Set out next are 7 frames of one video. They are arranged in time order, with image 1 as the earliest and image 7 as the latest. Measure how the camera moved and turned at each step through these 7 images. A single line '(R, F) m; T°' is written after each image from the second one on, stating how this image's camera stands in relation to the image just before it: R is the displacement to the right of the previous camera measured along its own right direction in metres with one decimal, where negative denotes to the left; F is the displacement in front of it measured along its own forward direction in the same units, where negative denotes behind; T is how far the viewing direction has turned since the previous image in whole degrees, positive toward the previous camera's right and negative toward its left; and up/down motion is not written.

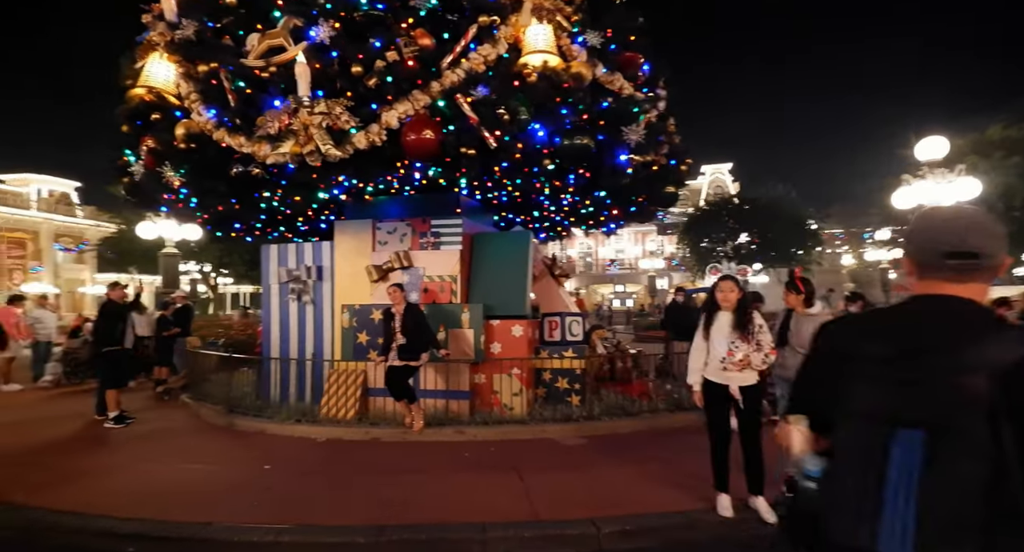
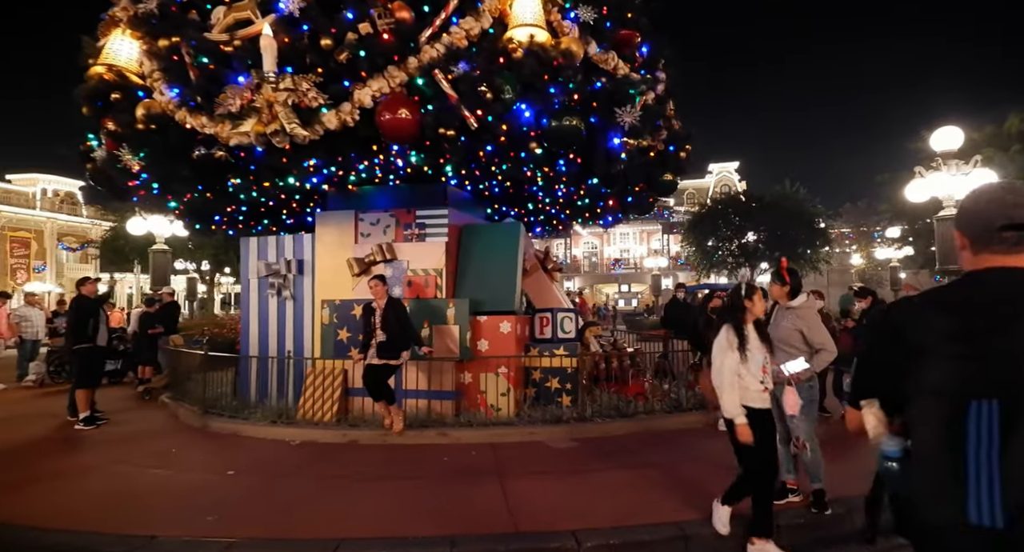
(+0.3, +0.4) m; -1°
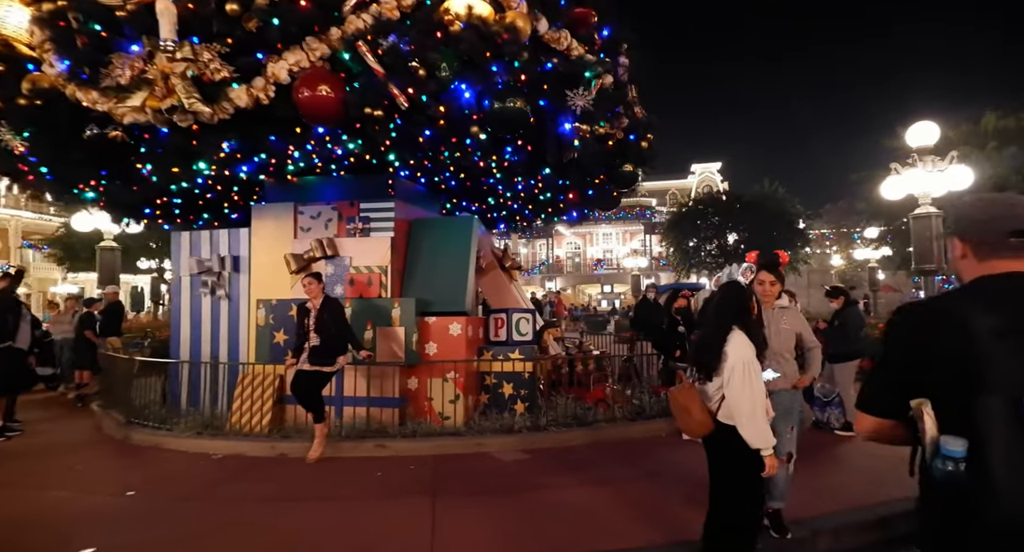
(+0.5, +0.5) m; +1°
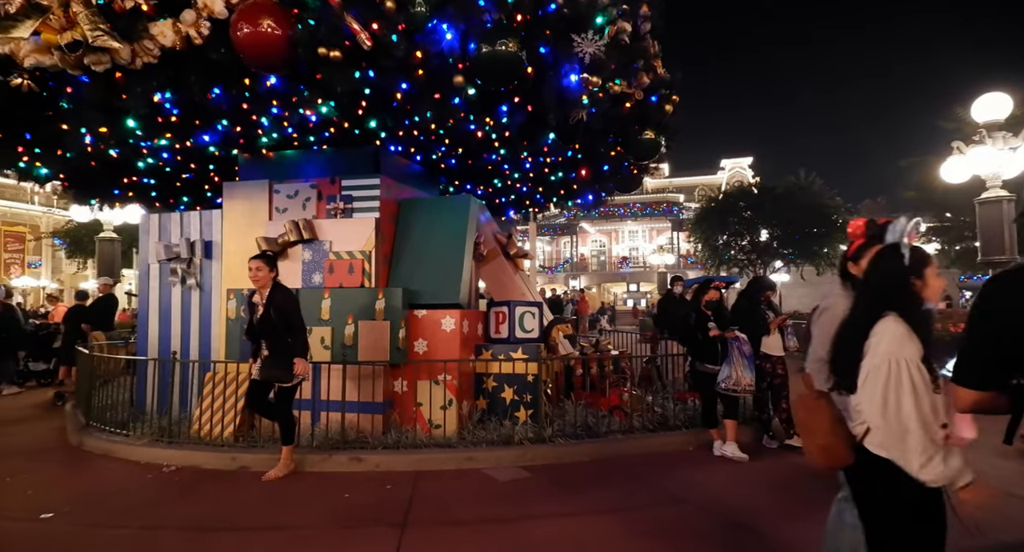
(+0.3, +0.9) m; -3°
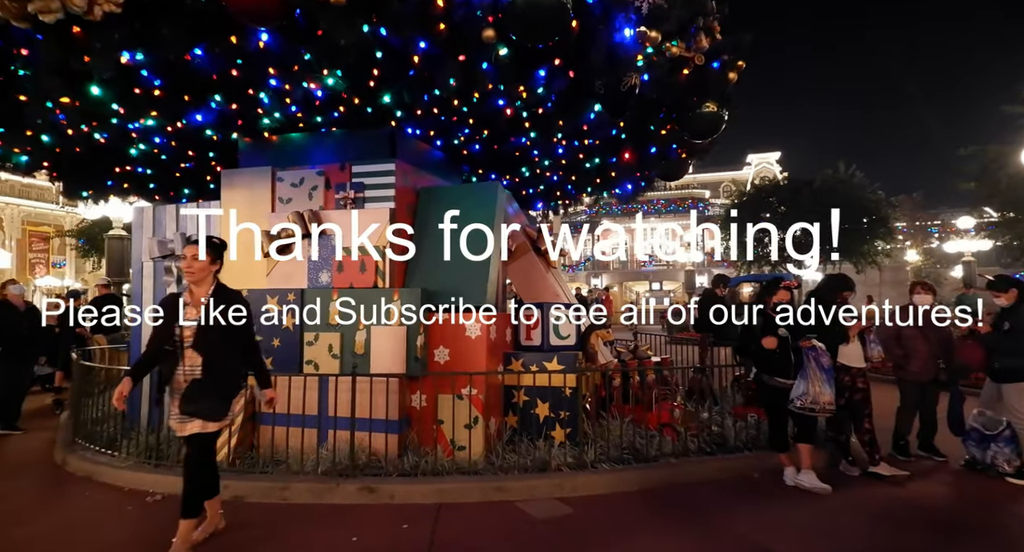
(-0.2, +0.8) m; -2°
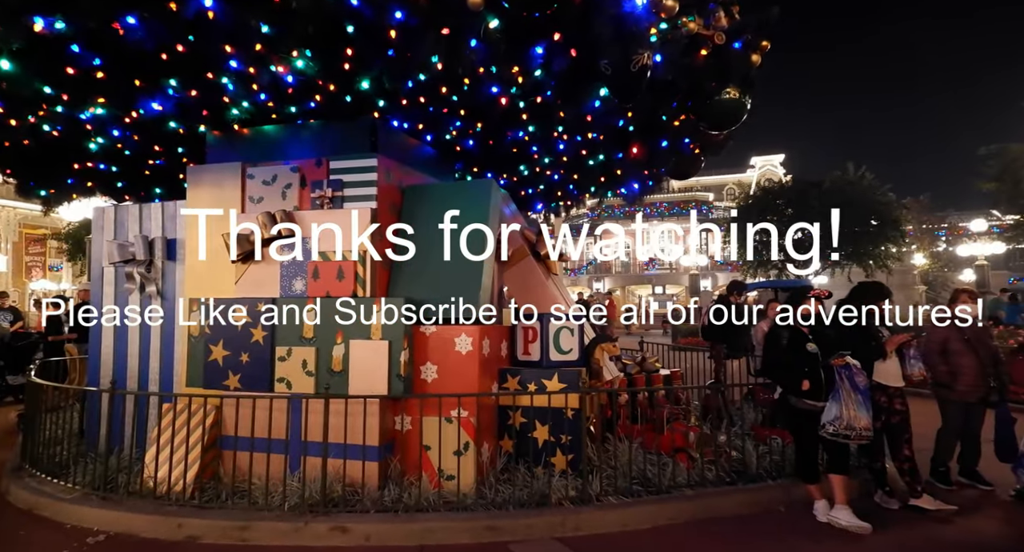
(+0.1, +0.6) m; 0°
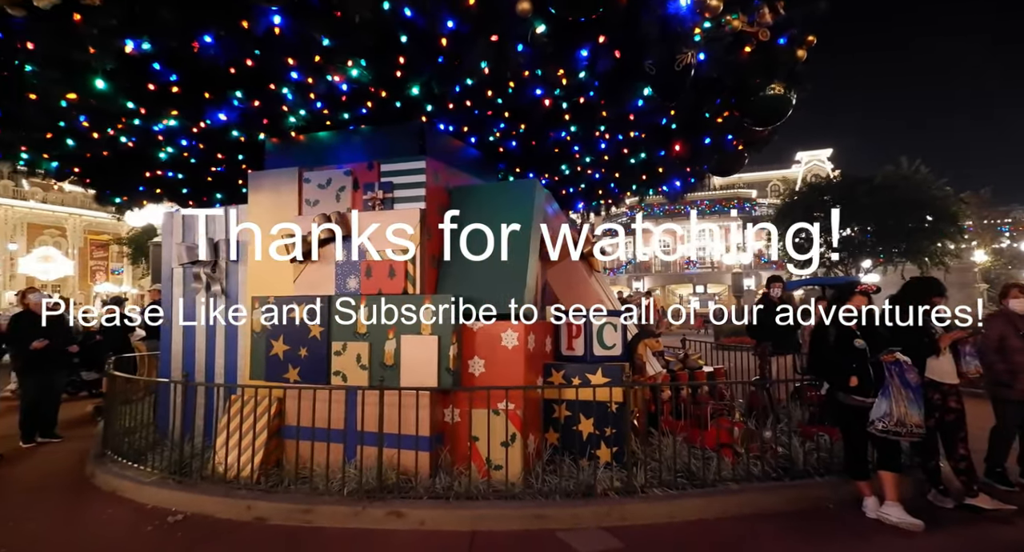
(-0.1, -0.1) m; -4°
